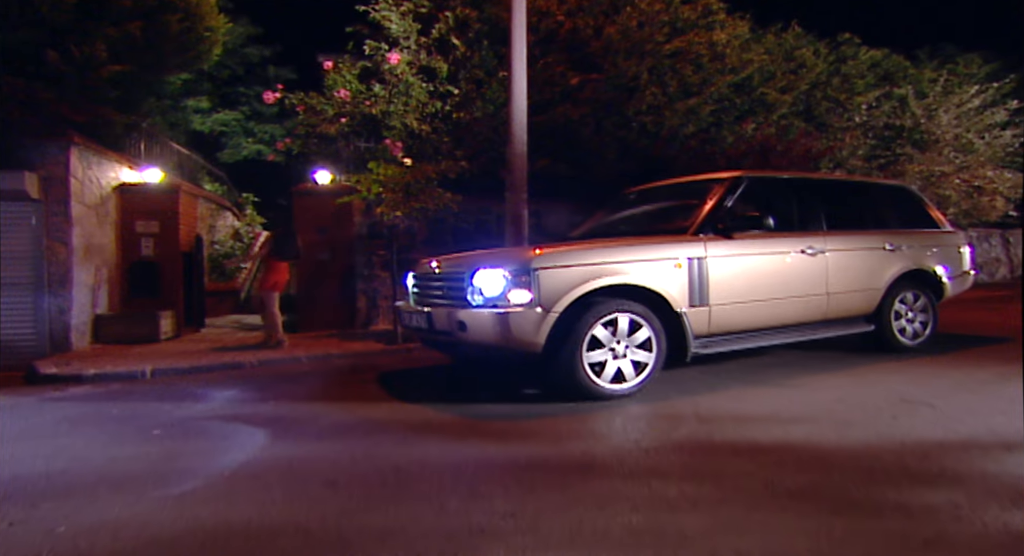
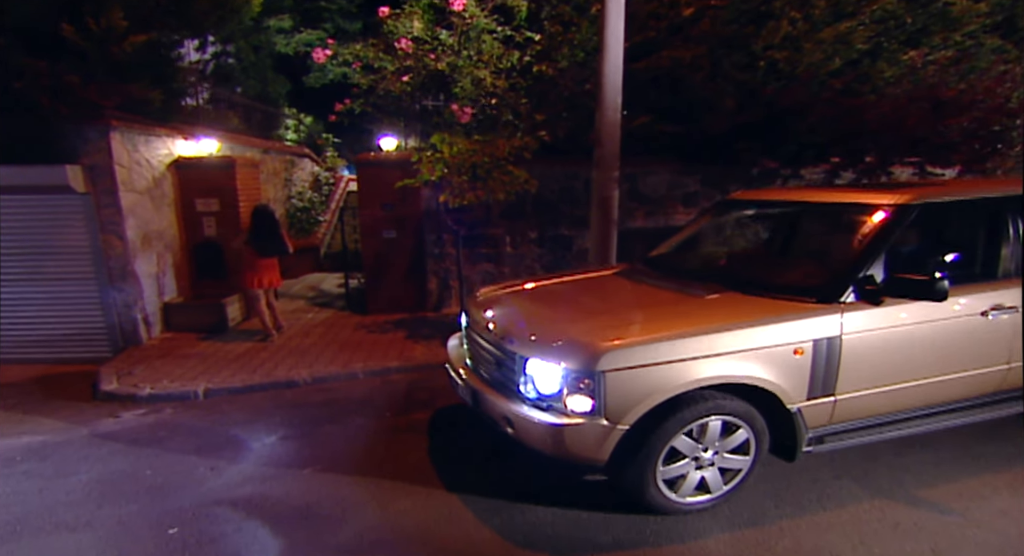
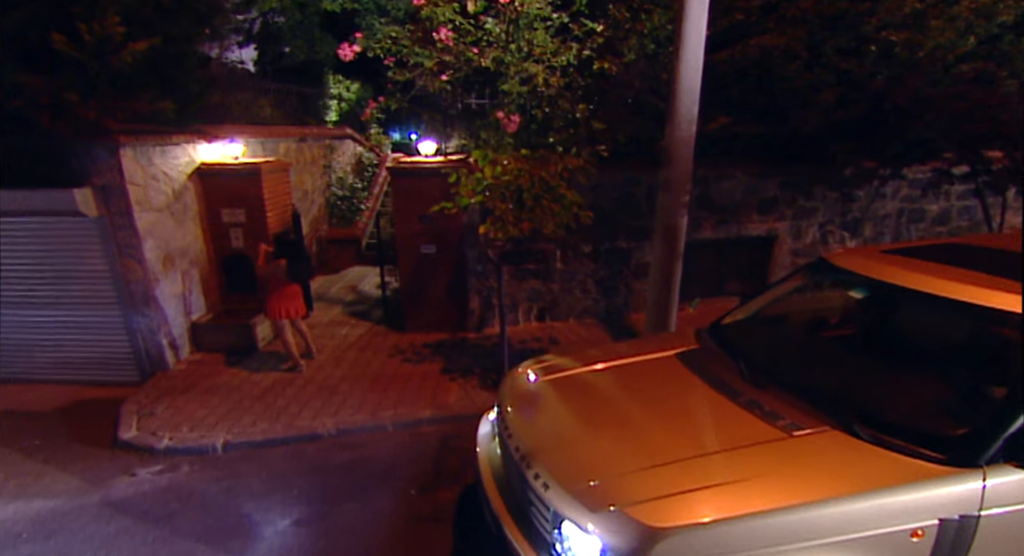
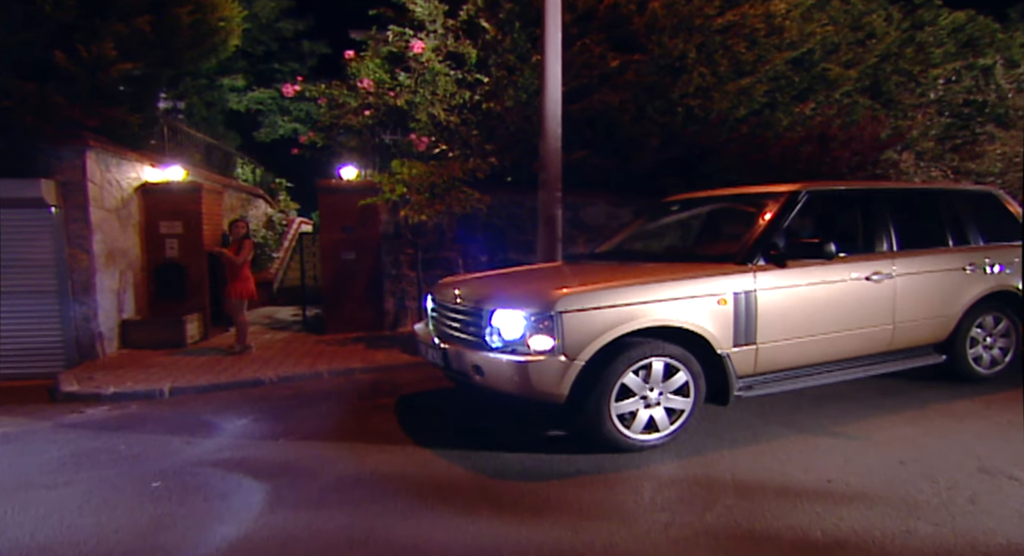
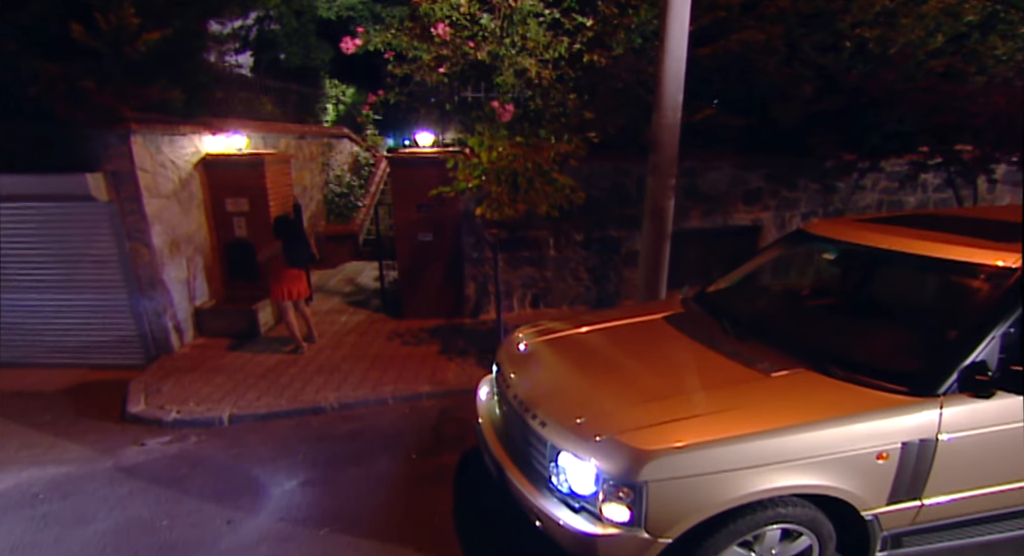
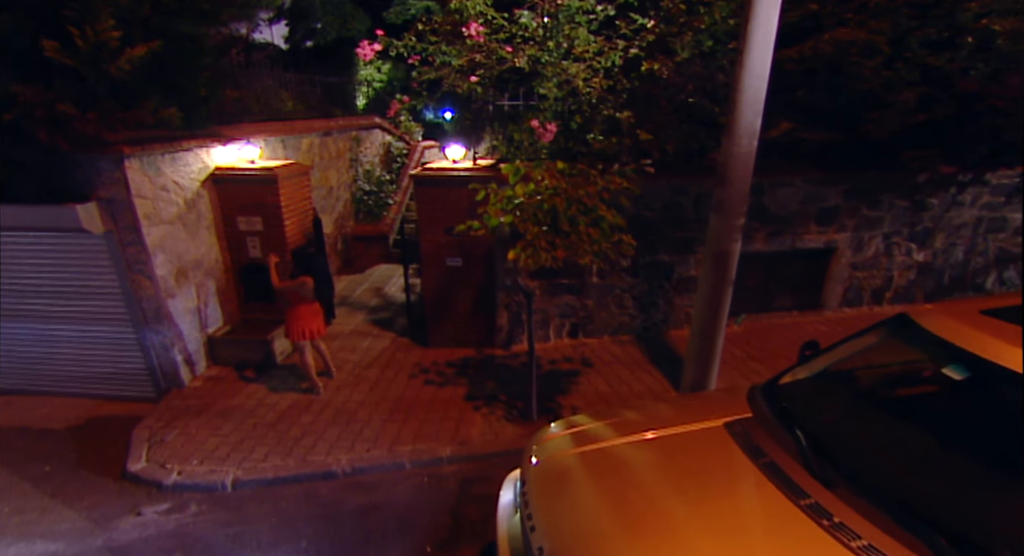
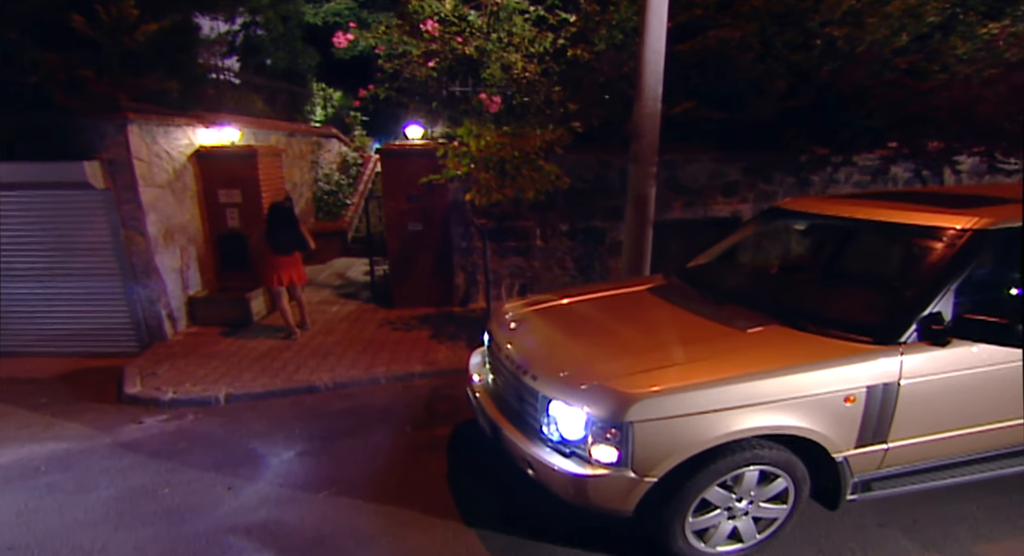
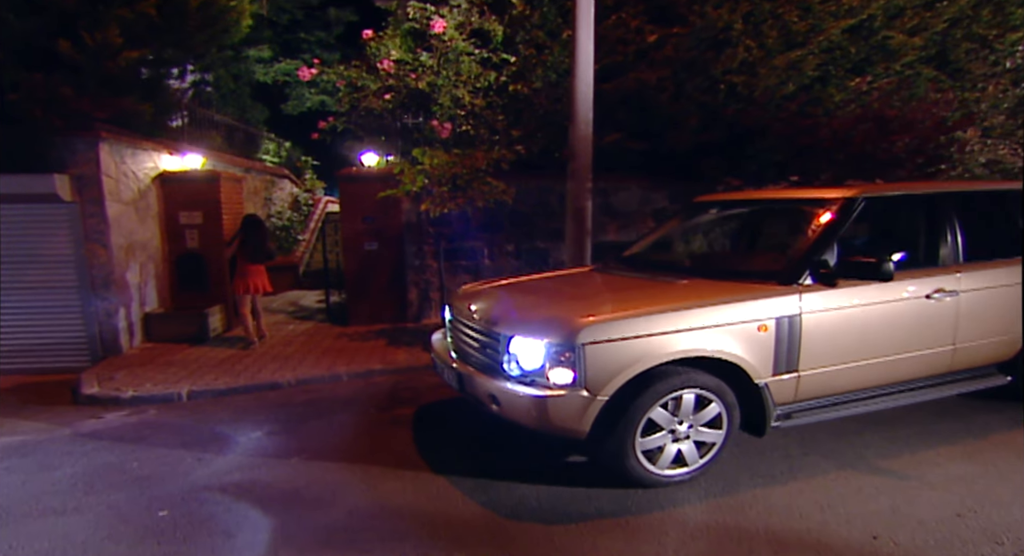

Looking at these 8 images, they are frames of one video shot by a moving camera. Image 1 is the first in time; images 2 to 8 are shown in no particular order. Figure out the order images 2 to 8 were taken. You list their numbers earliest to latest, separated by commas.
4, 8, 2, 7, 5, 3, 6
